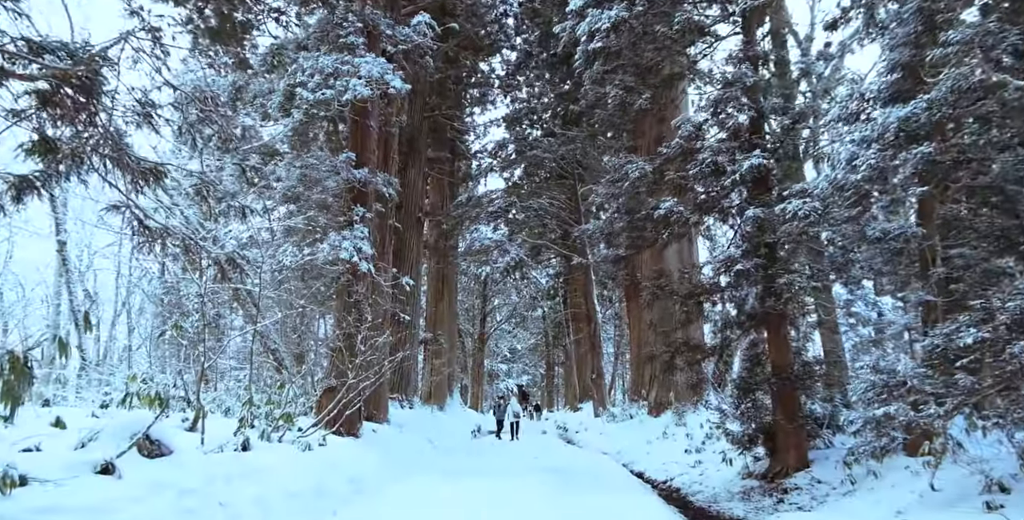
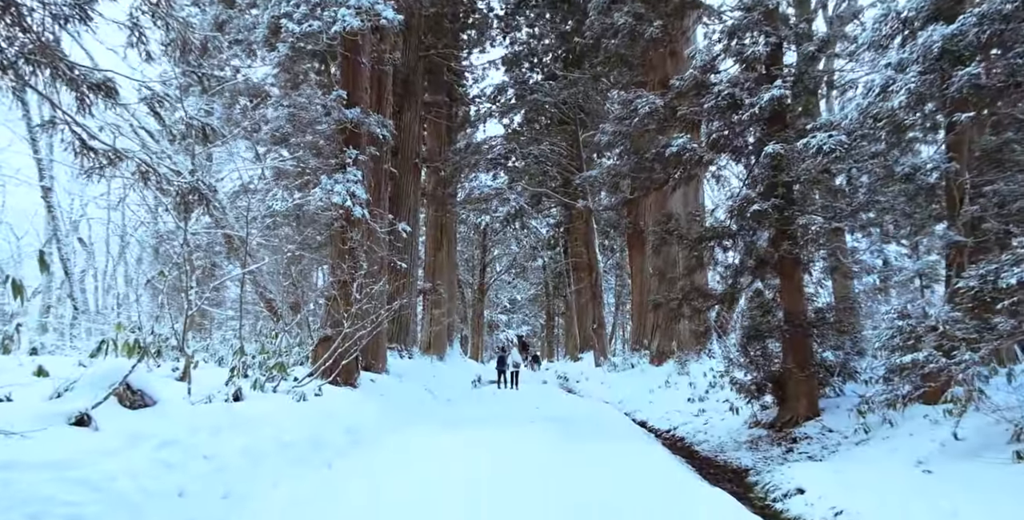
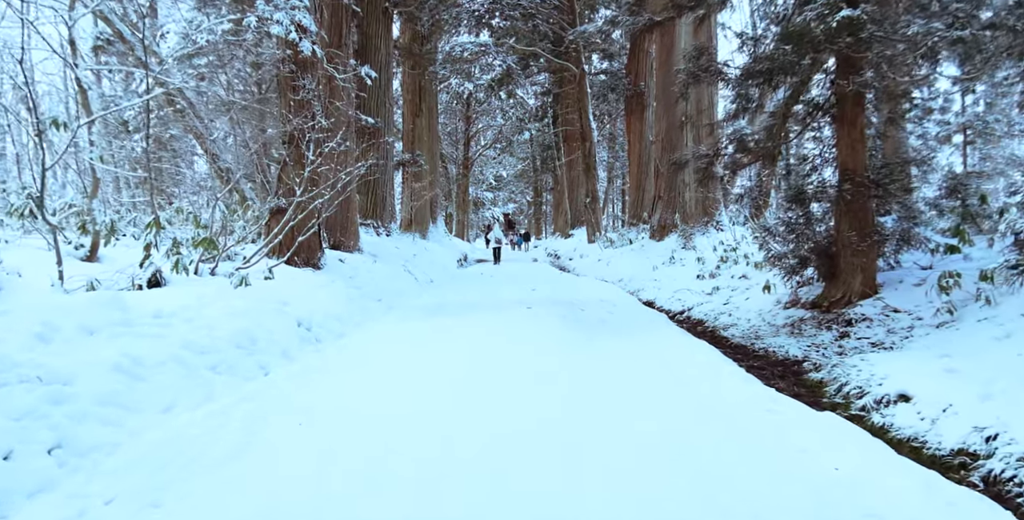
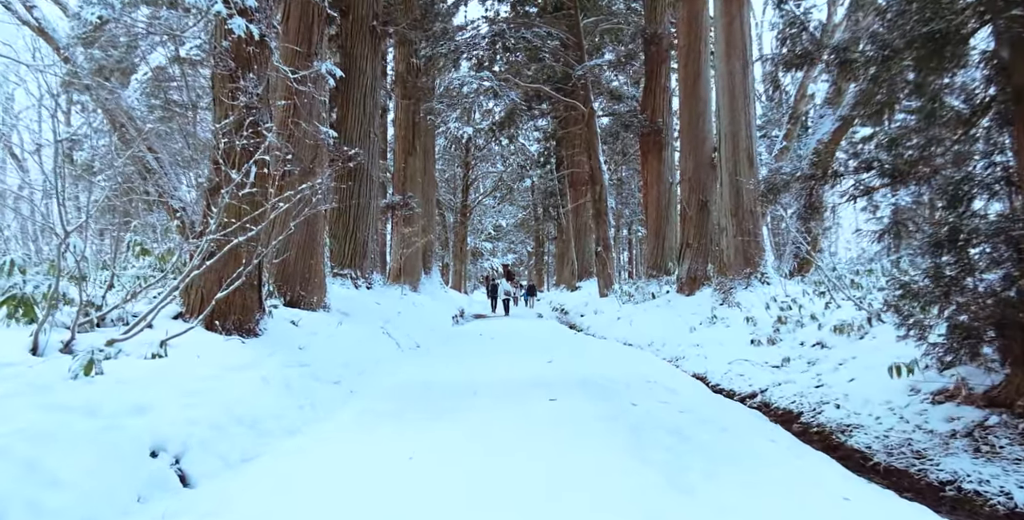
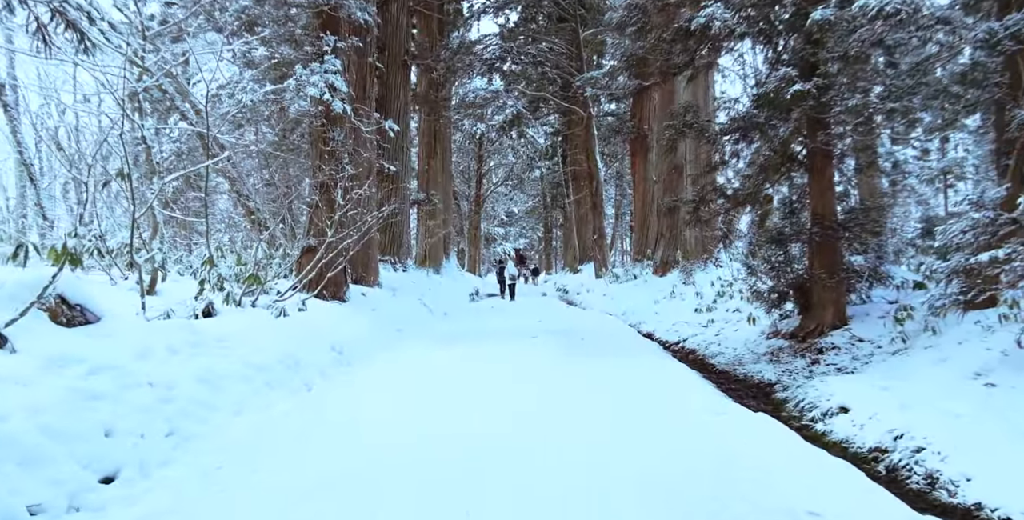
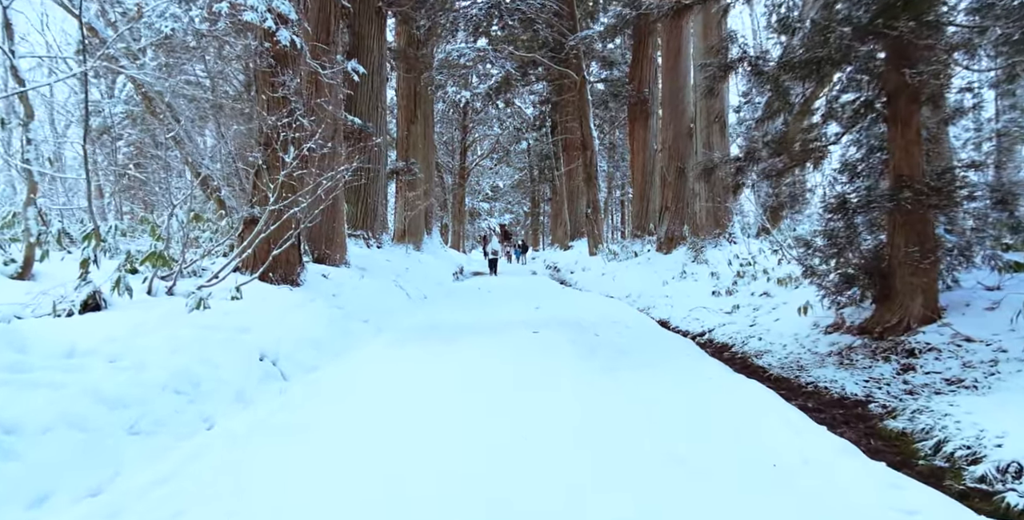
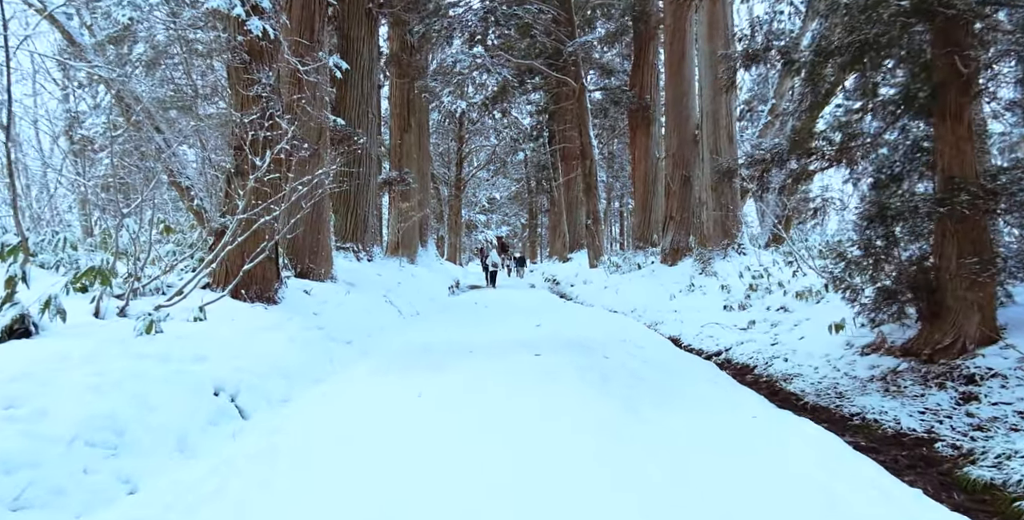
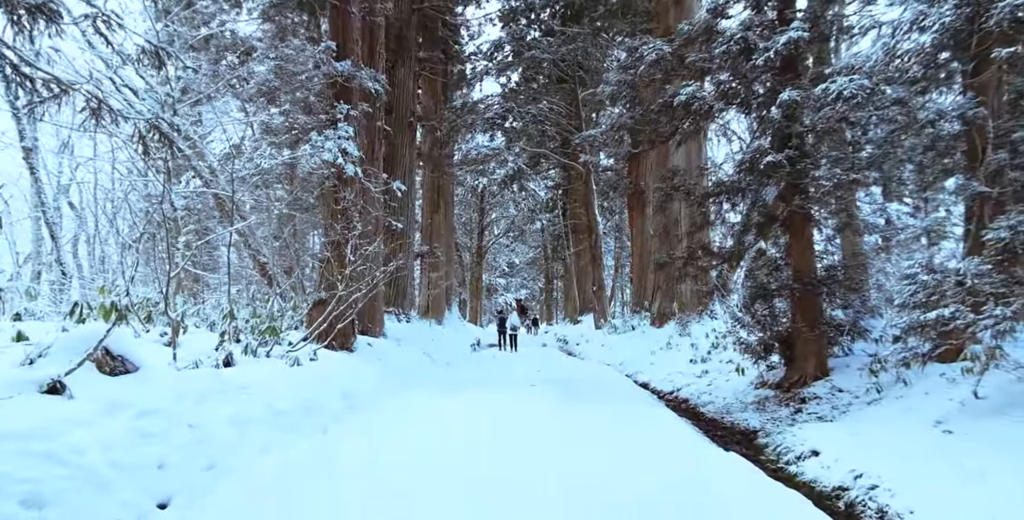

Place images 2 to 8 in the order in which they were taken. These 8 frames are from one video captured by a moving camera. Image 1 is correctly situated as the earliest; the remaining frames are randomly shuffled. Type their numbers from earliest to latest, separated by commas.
2, 8, 5, 3, 6, 7, 4
